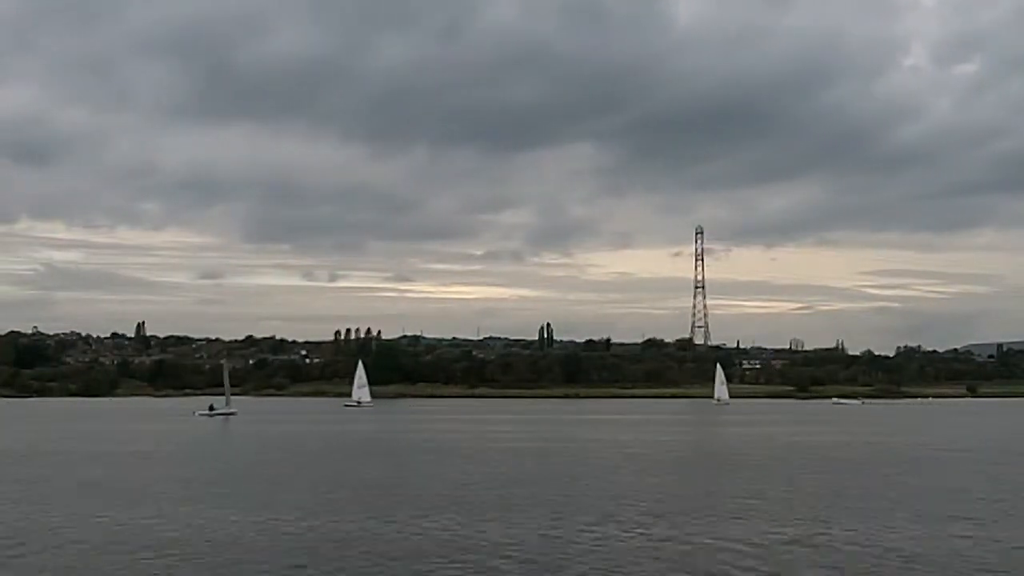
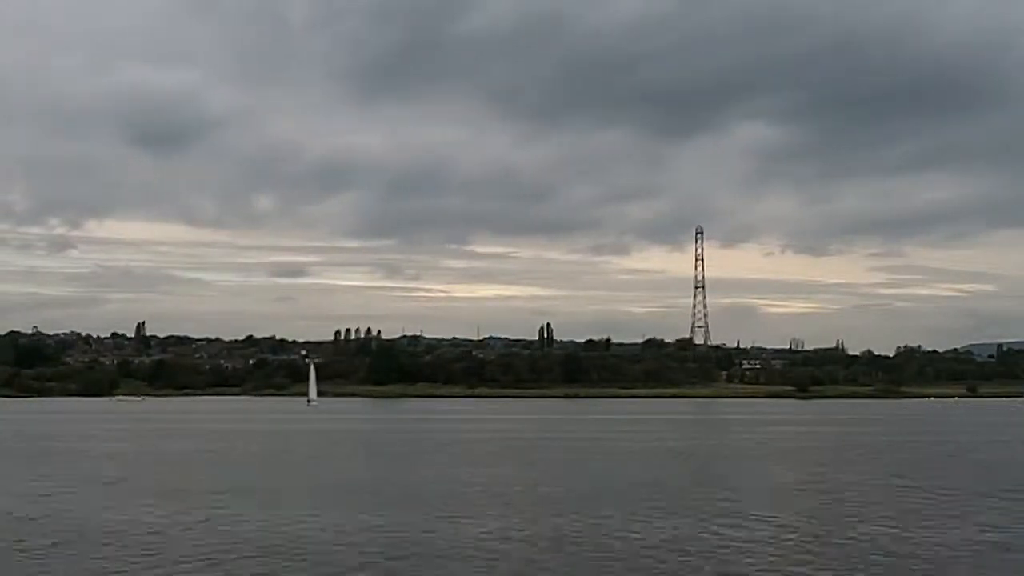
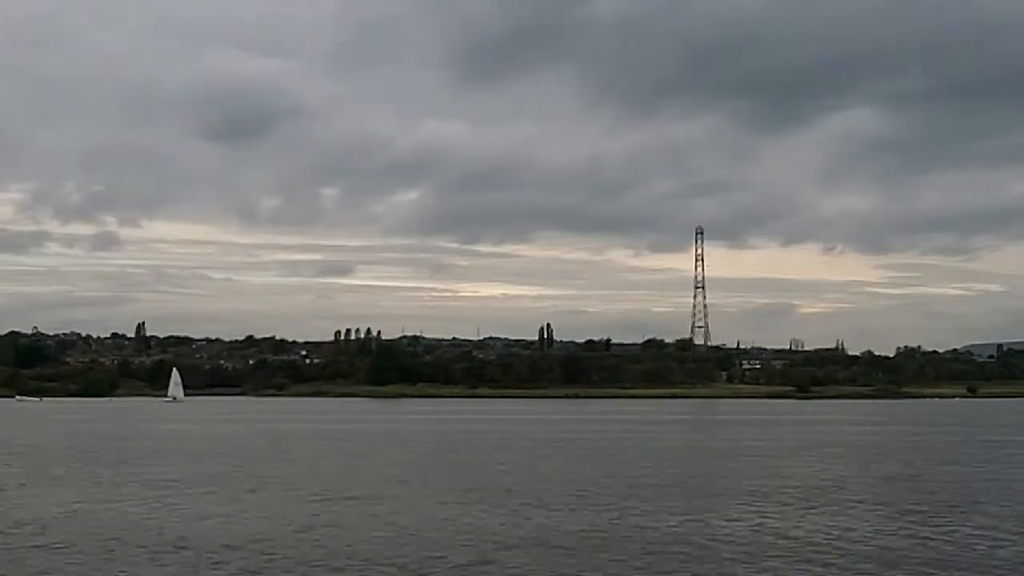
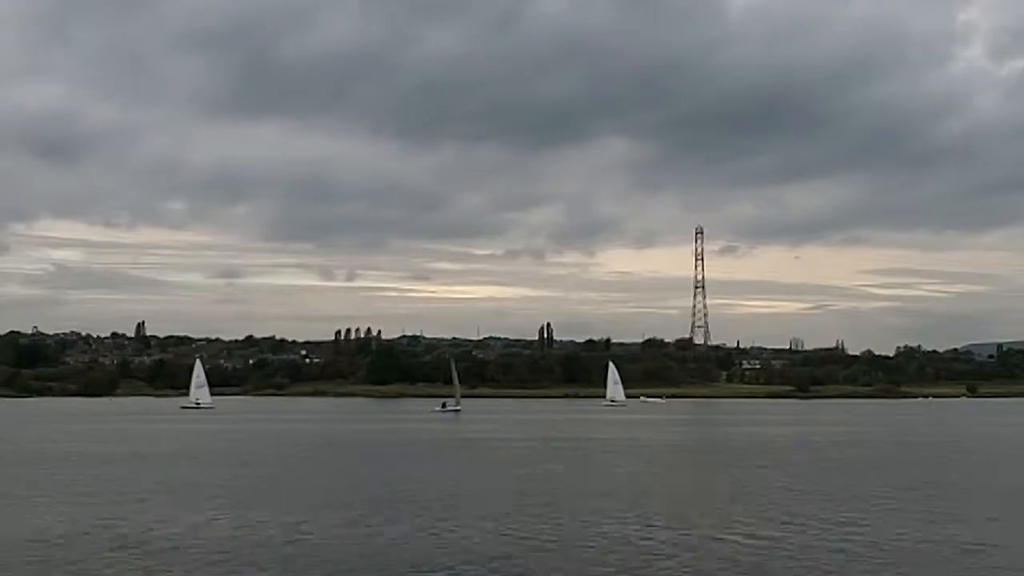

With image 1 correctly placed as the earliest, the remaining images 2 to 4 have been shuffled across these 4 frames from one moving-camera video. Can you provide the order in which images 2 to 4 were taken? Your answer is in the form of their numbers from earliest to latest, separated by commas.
4, 2, 3
